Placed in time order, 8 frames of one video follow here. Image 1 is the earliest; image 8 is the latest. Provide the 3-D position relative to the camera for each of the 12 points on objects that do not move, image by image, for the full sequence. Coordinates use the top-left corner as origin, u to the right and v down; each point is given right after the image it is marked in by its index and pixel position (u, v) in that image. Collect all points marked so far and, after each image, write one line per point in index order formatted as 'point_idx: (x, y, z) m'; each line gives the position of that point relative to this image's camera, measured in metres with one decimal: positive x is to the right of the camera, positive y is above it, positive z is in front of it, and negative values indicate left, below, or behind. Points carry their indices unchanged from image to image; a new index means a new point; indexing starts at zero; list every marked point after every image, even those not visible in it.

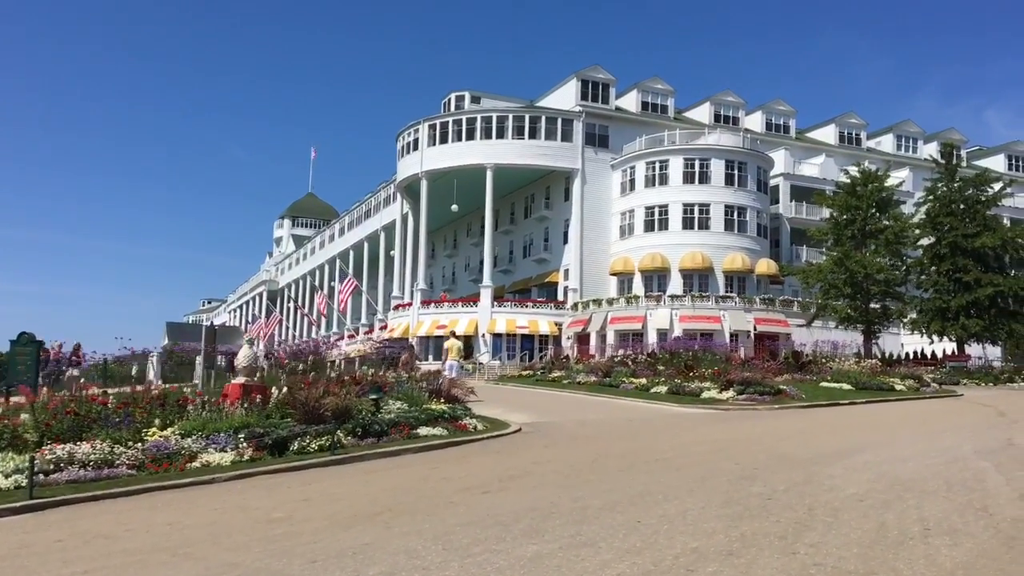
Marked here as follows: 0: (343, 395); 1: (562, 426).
0: (-2.7, -1.7, +14.7) m
1: (+1.0, -2.7, +18.1) m
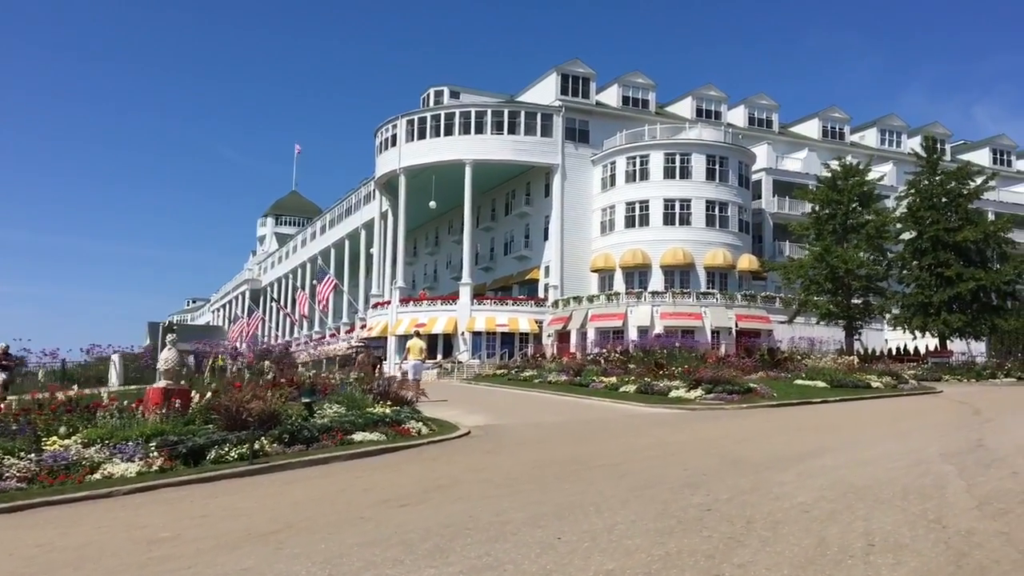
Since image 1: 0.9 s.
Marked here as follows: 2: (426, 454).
0: (-3.6, -1.7, +13.8) m
1: (0.0, -2.6, +17.3) m
2: (-1.3, -2.4, +13.4) m
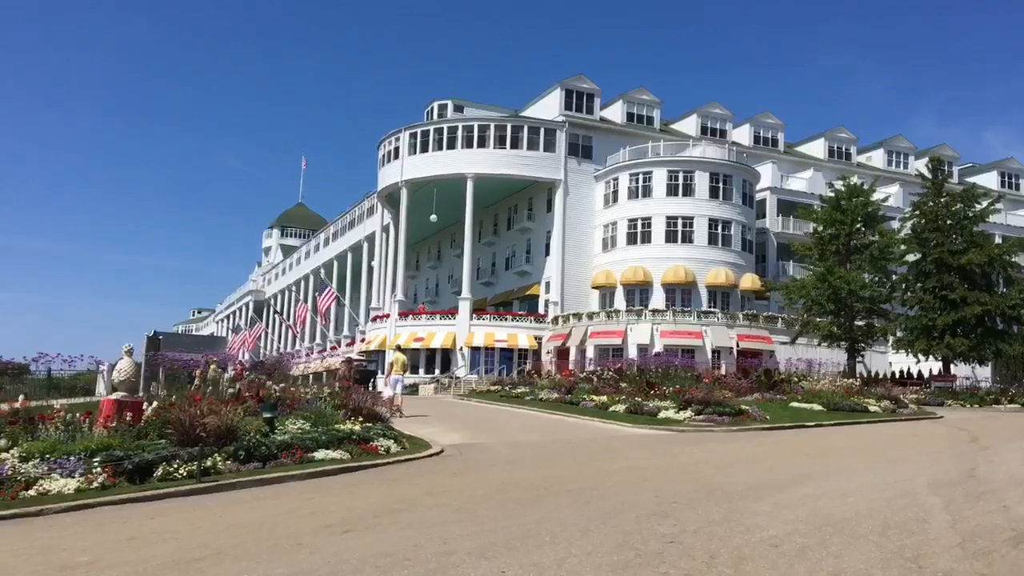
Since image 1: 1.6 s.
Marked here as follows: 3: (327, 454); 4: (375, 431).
0: (-4.1, -1.8, +13.3) m
1: (-0.4, -2.9, +16.7) m
2: (-1.7, -2.6, +12.8) m
3: (-2.7, -2.4, +13.4) m
4: (-2.4, -2.5, +15.9) m
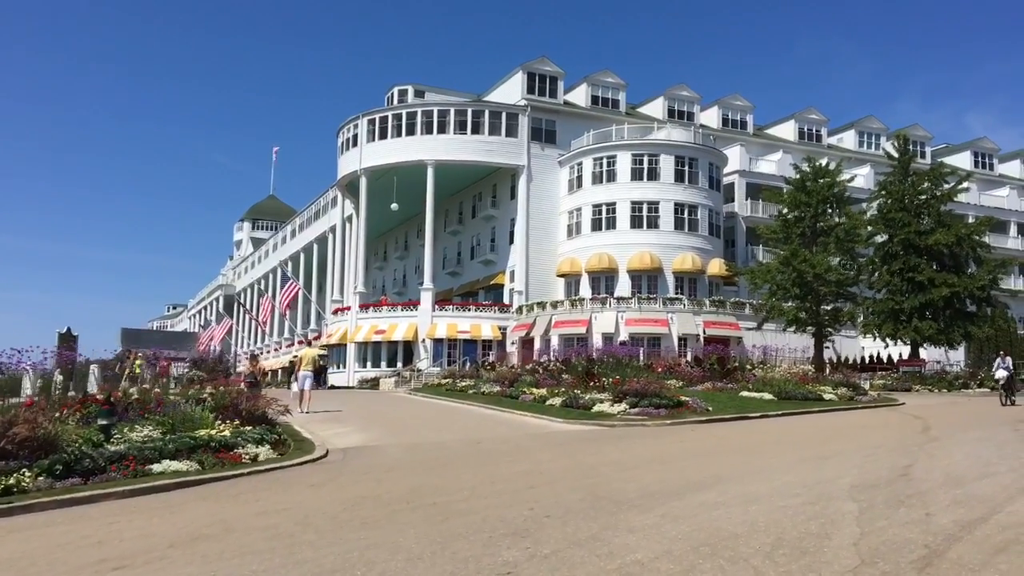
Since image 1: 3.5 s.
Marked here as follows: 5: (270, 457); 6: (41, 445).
0: (-5.8, -1.7, +11.6) m
1: (-2.1, -2.7, +15.1) m
2: (-3.4, -2.4, +11.2) m
3: (-4.4, -2.3, +11.7) m
4: (-4.1, -2.3, +14.3) m
5: (-3.6, -2.5, +13.7) m
6: (-5.6, -1.9, +11.0) m
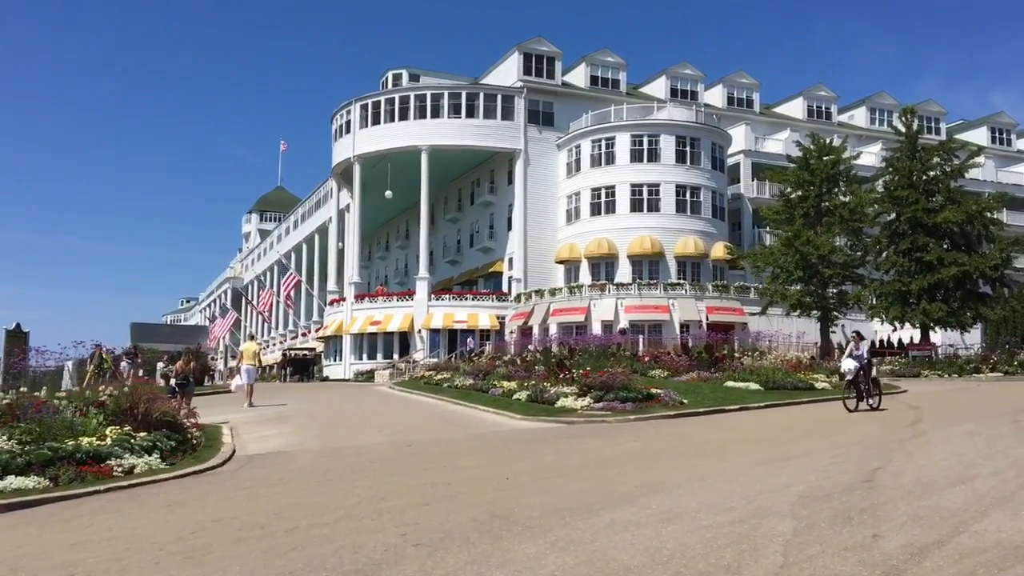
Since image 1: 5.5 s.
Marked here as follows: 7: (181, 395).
0: (-7.0, -1.6, +10.2) m
1: (-3.2, -2.5, +13.6) m
2: (-4.6, -2.3, +9.7) m
3: (-5.6, -2.2, +10.2) m
4: (-5.2, -2.2, +12.8) m
5: (-4.7, -2.4, +12.2) m
6: (-6.9, -1.8, +9.6) m
7: (-6.9, -2.2, +19.2) m
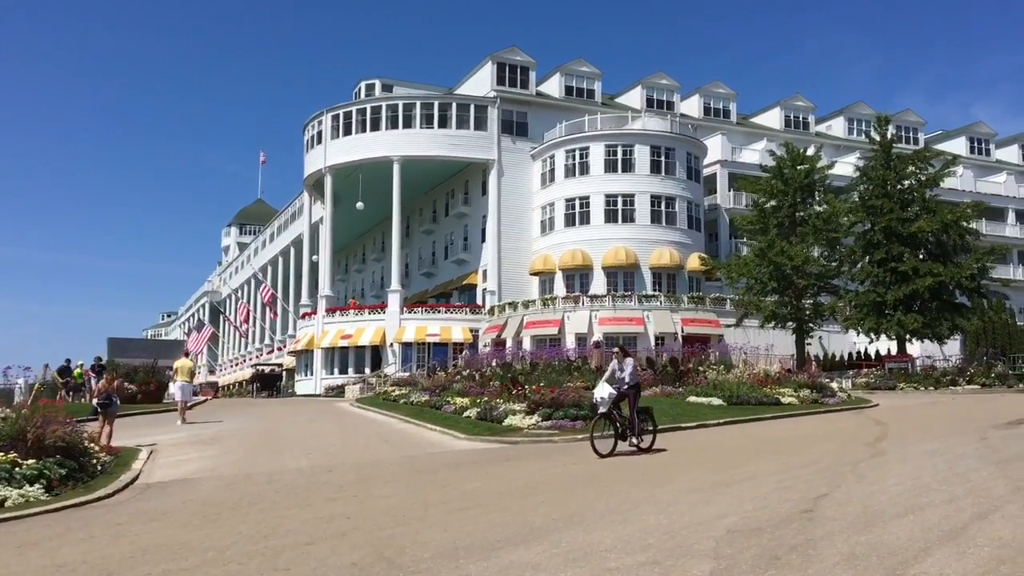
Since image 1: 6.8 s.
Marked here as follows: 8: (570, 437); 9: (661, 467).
0: (-8.0, -1.8, +9.0) m
1: (-4.3, -2.7, +12.5) m
2: (-5.6, -2.5, +8.6) m
3: (-6.6, -2.3, +9.1) m
4: (-6.3, -2.3, +11.6) m
5: (-5.8, -2.6, +11.1) m
6: (-7.9, -2.0, +8.4) m
7: (-8.1, -2.5, +18.1) m
8: (+1.1, -2.8, +17.5) m
9: (+2.2, -2.7, +13.7) m
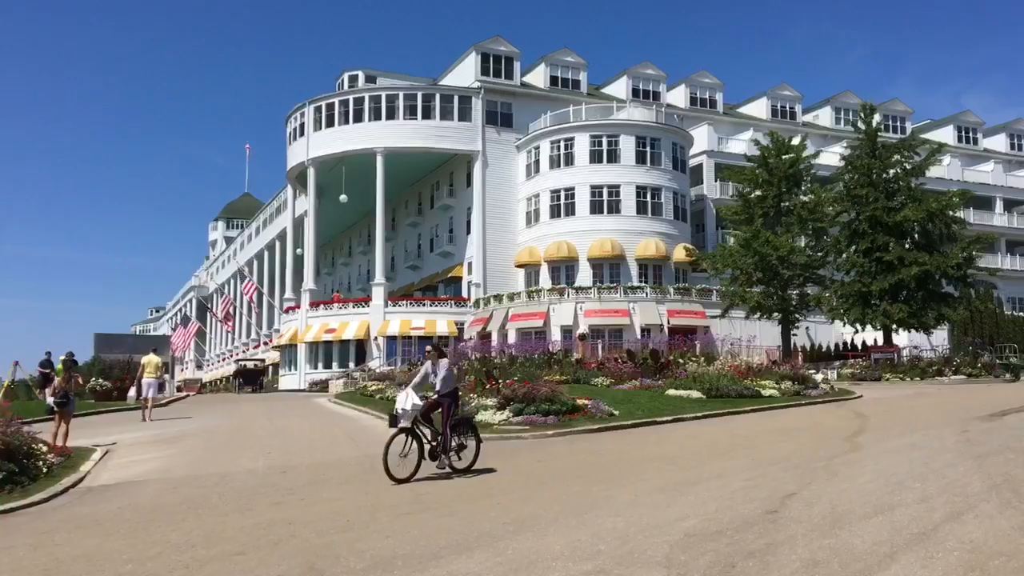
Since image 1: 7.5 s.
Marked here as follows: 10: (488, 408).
0: (-8.5, -1.7, +8.5) m
1: (-4.8, -2.6, +12.0) m
2: (-6.1, -2.4, +8.0) m
3: (-7.1, -2.3, +8.6) m
4: (-6.8, -2.3, +11.1) m
5: (-6.3, -2.5, +10.6) m
6: (-8.4, -1.9, +7.9) m
7: (-8.6, -2.4, +17.5) m
8: (+0.6, -2.7, +17.0) m
9: (+1.7, -2.5, +13.2) m
10: (-0.4, -2.5, +19.5) m
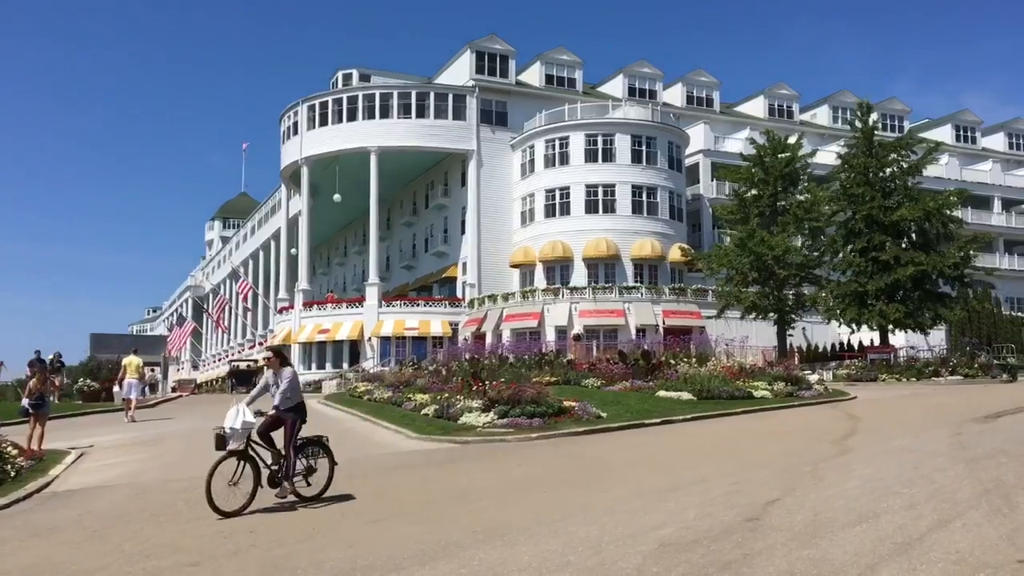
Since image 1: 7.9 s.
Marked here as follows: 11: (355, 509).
0: (-8.8, -1.7, +8.1) m
1: (-5.1, -2.6, +11.6) m
2: (-6.4, -2.4, +7.7) m
3: (-7.4, -2.3, +8.2) m
4: (-7.1, -2.3, +10.7) m
5: (-6.6, -2.5, +10.2) m
6: (-8.7, -1.9, +7.5) m
7: (-8.9, -2.4, +17.1) m
8: (+0.3, -2.7, +16.7) m
9: (+1.4, -2.5, +12.9) m
10: (-0.7, -2.5, +19.1) m
11: (-1.7, -2.5, +10.3) m
